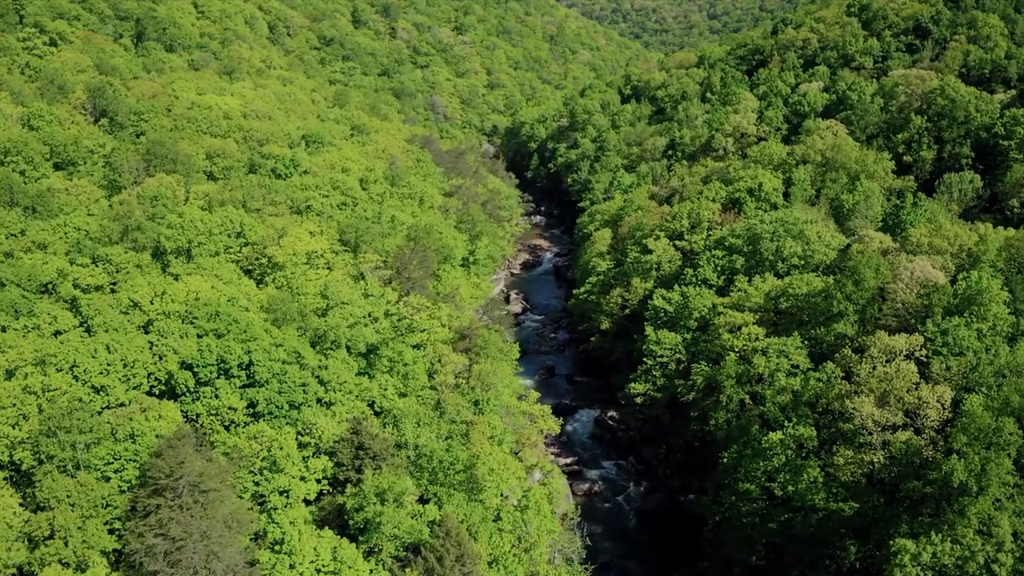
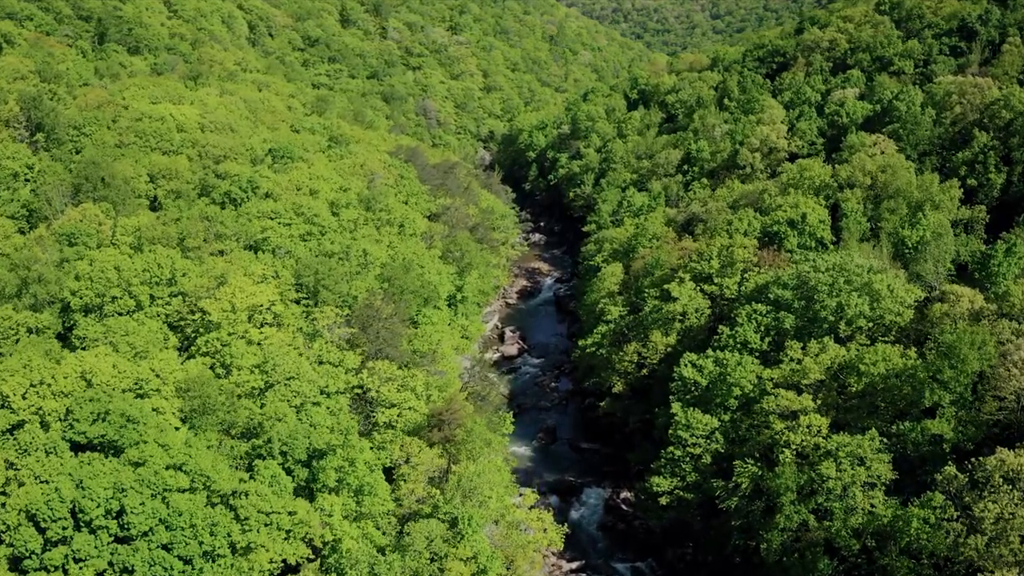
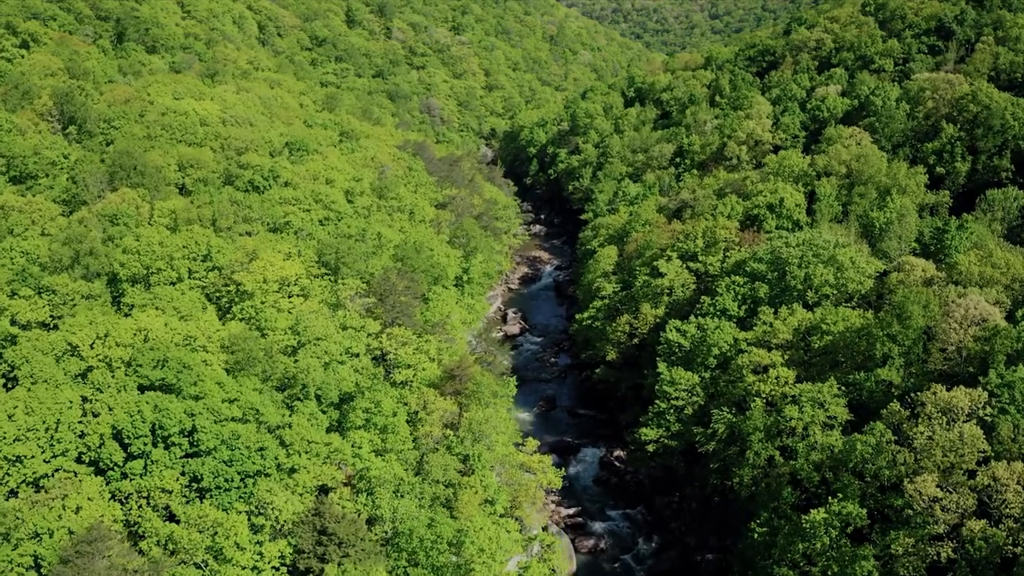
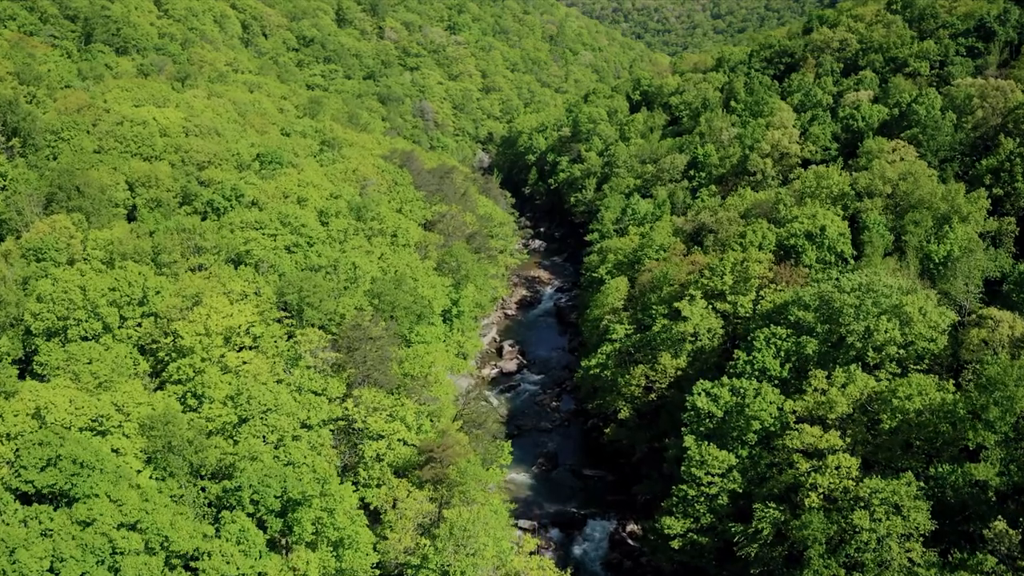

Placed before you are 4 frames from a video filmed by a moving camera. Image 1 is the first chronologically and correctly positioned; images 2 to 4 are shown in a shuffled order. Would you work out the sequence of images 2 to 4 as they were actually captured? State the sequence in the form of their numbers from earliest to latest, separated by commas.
3, 2, 4
